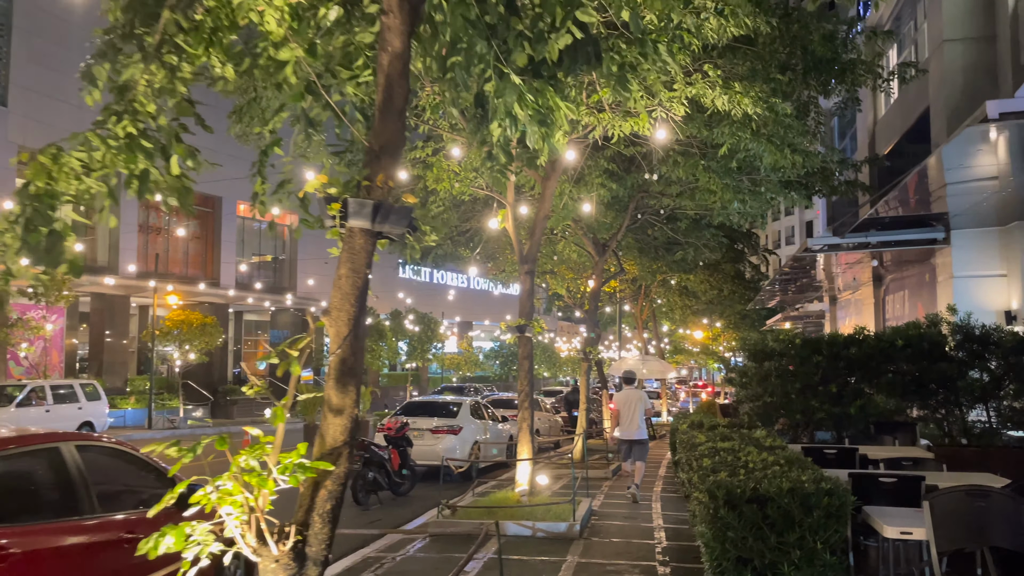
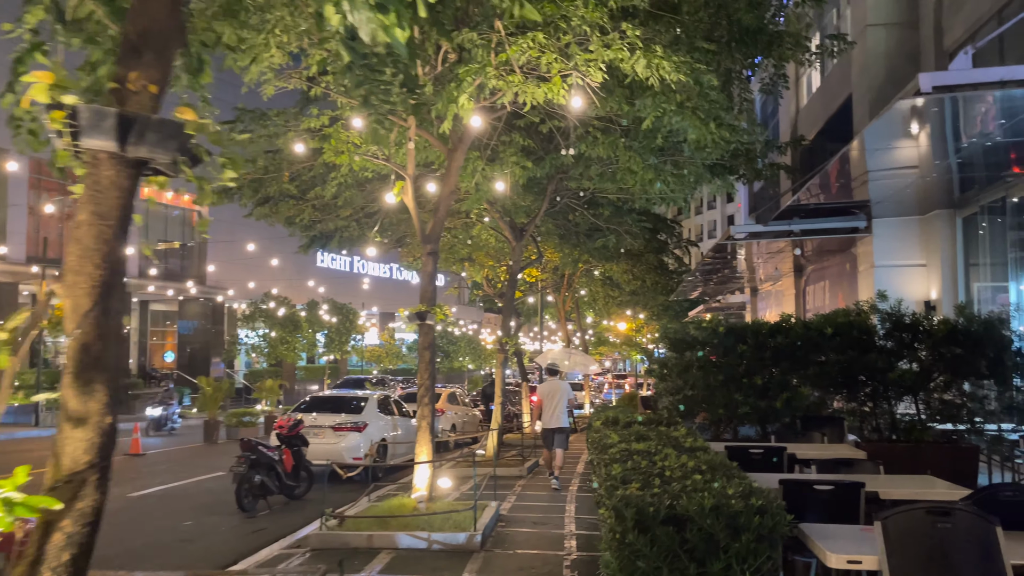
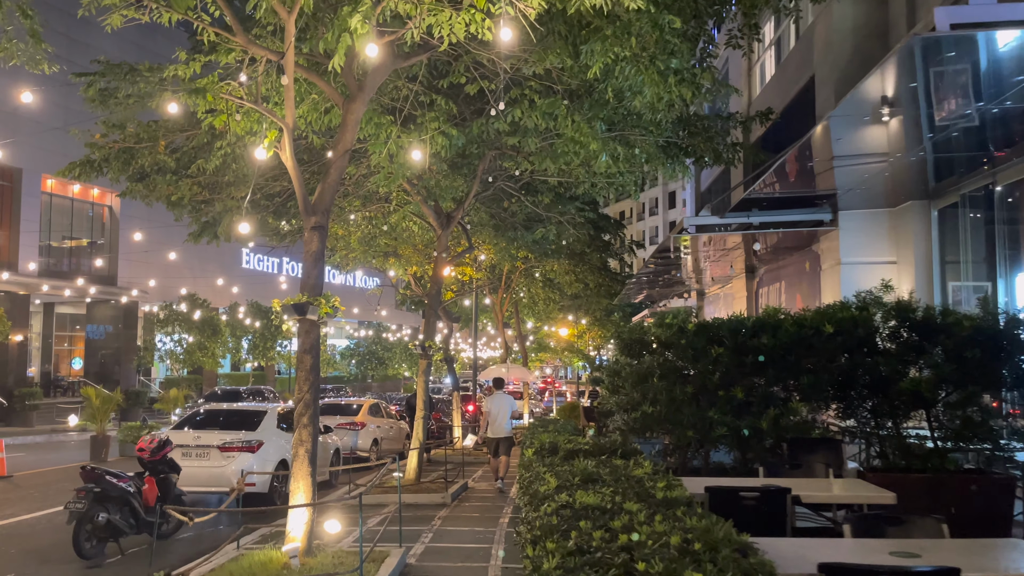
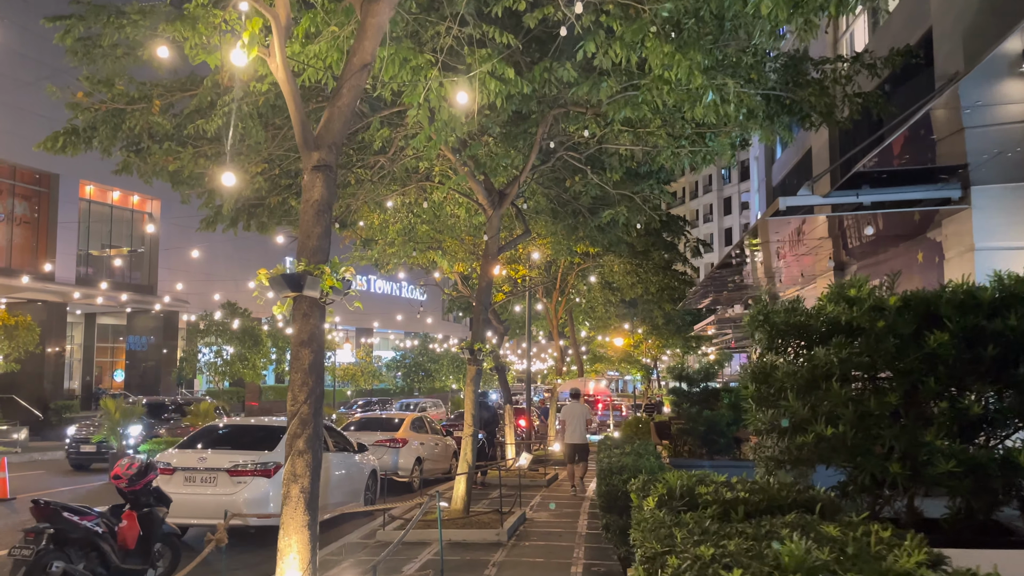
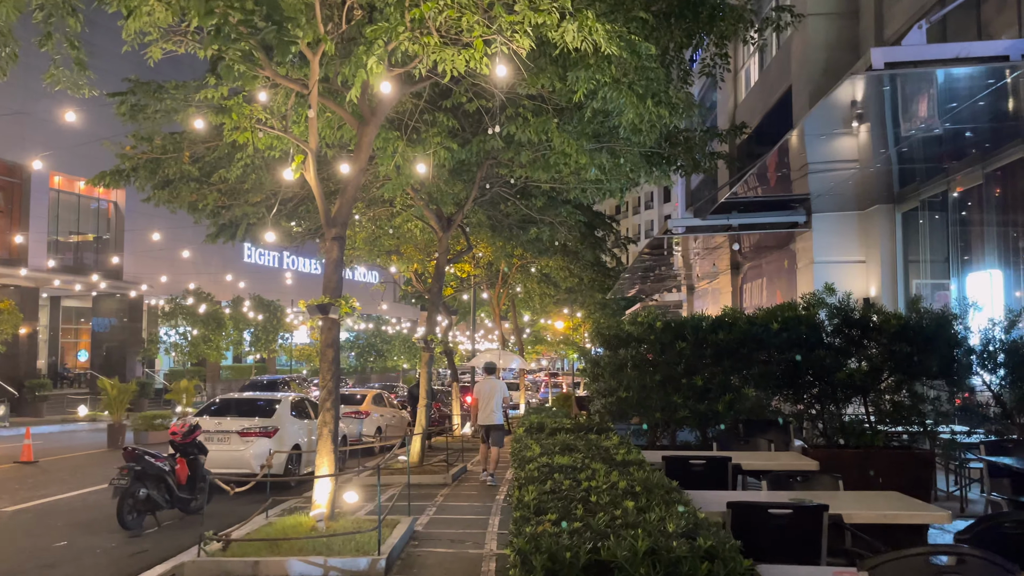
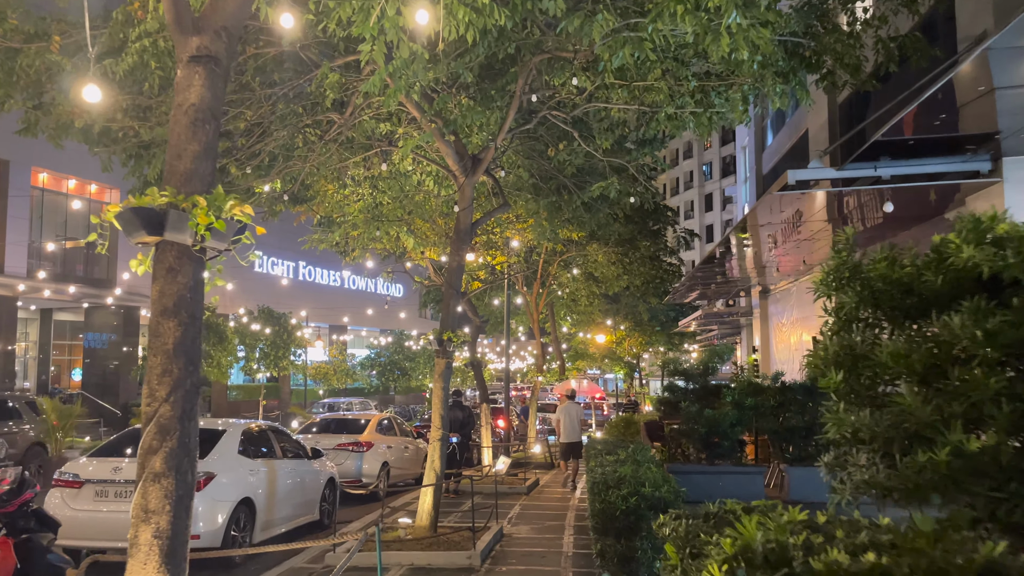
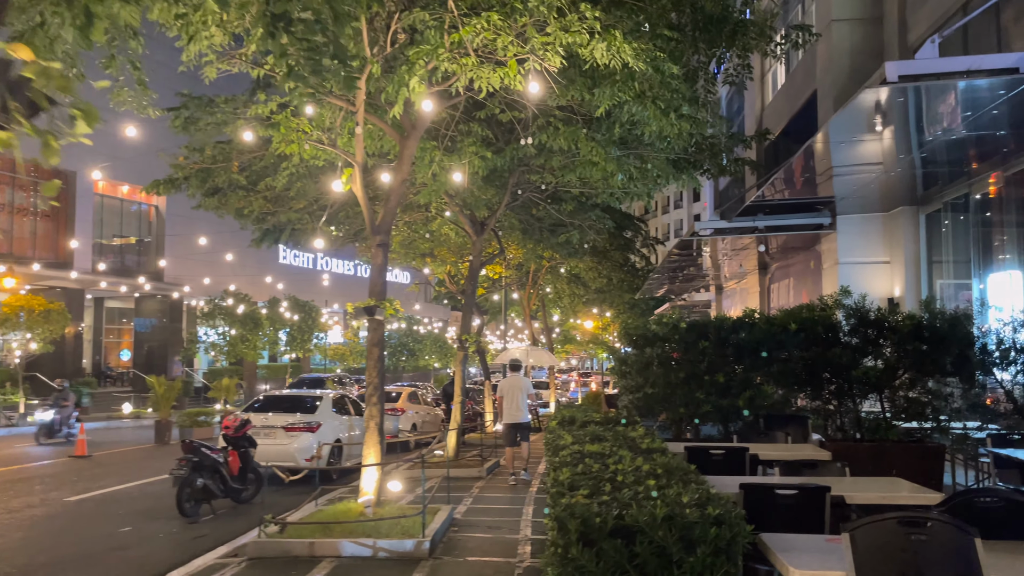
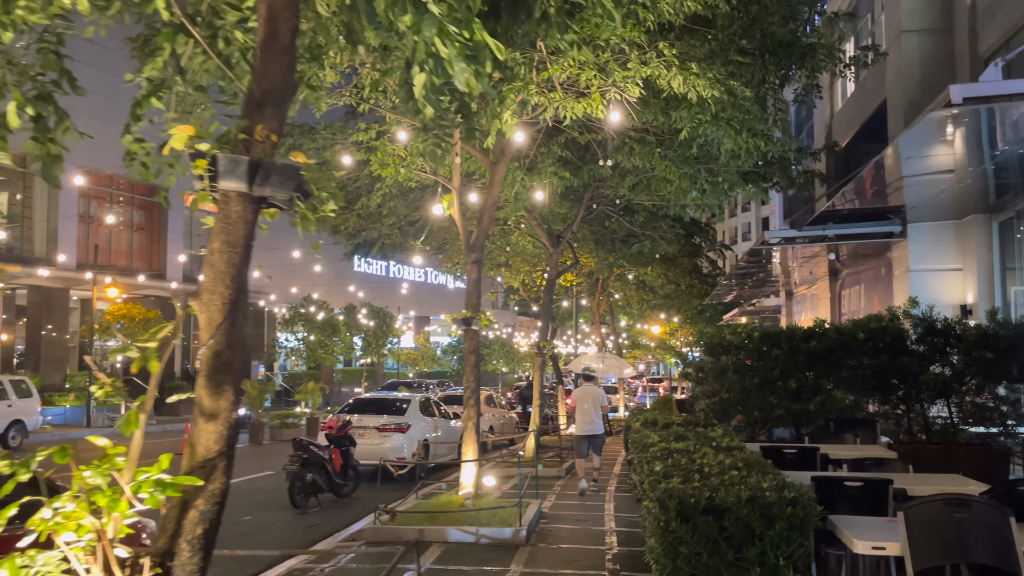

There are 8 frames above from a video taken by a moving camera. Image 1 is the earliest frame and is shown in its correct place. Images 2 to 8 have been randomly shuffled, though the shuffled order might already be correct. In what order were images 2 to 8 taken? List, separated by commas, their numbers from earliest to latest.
8, 2, 7, 5, 3, 4, 6
